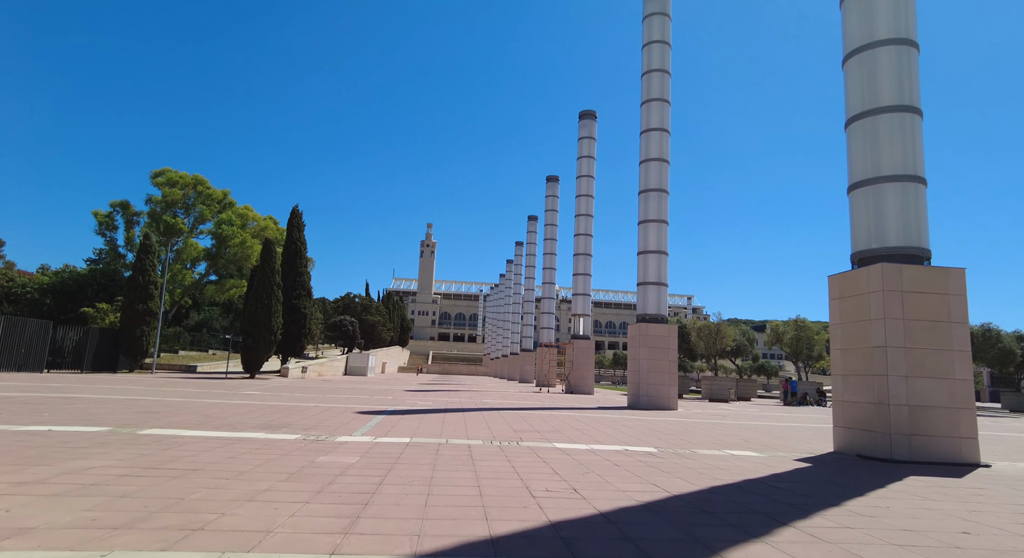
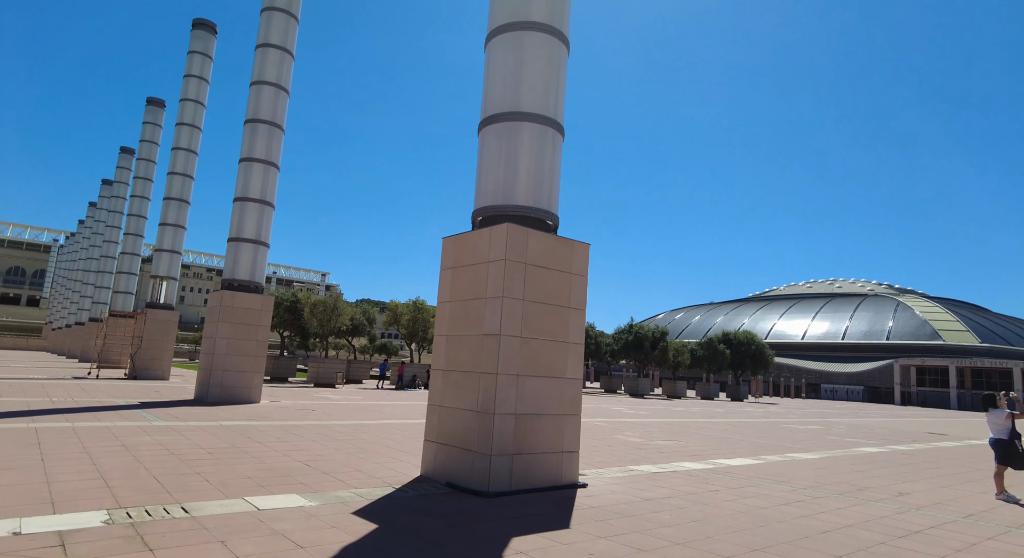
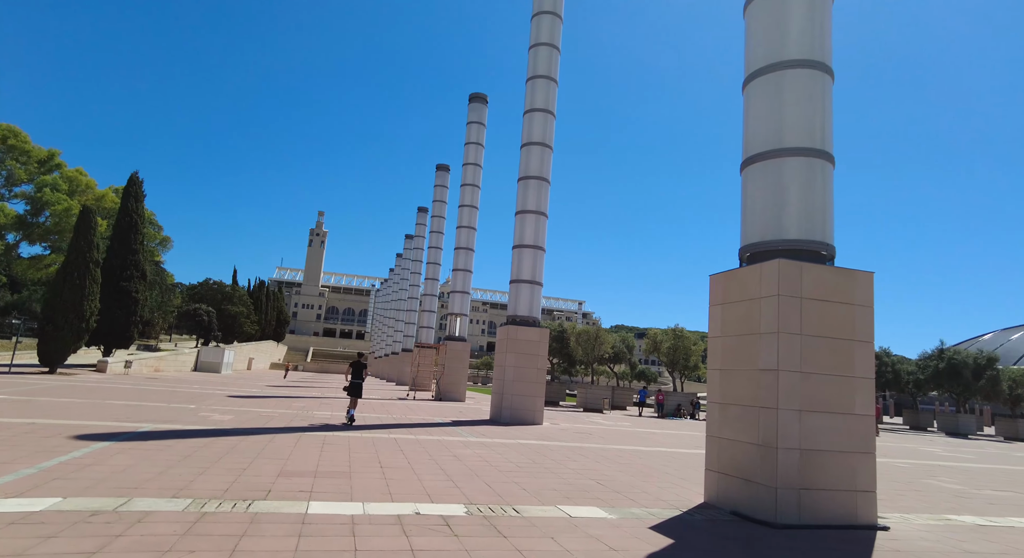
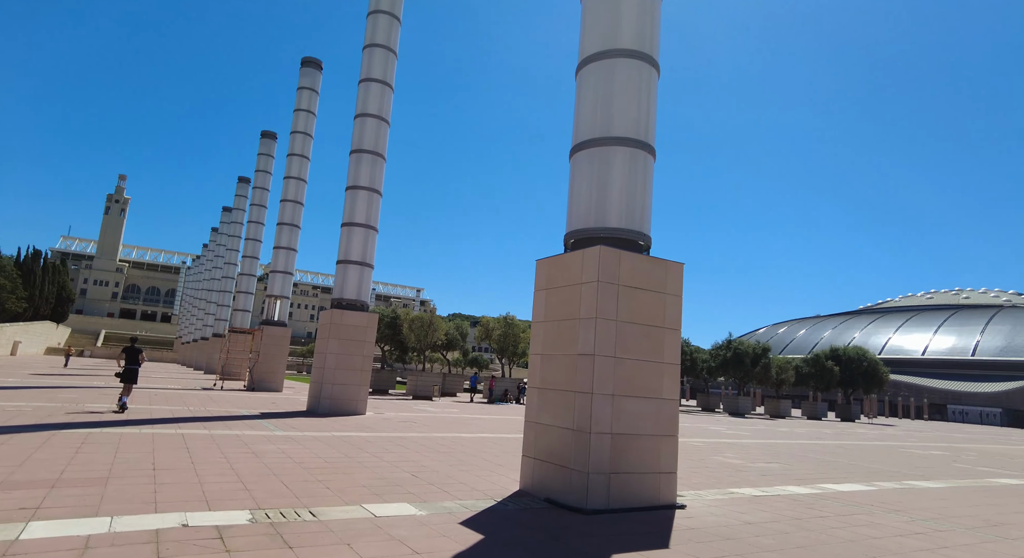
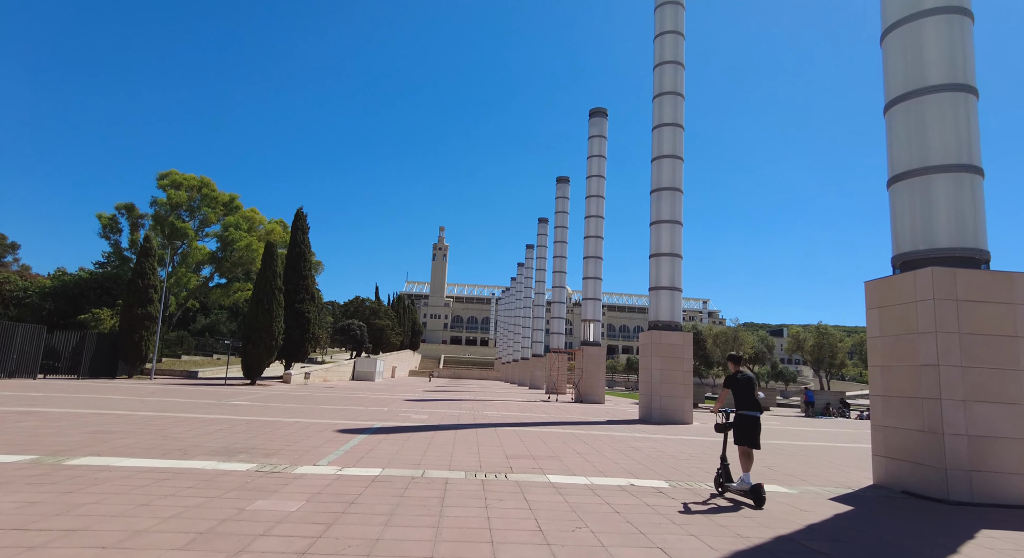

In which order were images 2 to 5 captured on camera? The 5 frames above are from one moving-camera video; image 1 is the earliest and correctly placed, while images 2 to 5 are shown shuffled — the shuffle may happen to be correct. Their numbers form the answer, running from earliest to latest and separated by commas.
5, 3, 4, 2
